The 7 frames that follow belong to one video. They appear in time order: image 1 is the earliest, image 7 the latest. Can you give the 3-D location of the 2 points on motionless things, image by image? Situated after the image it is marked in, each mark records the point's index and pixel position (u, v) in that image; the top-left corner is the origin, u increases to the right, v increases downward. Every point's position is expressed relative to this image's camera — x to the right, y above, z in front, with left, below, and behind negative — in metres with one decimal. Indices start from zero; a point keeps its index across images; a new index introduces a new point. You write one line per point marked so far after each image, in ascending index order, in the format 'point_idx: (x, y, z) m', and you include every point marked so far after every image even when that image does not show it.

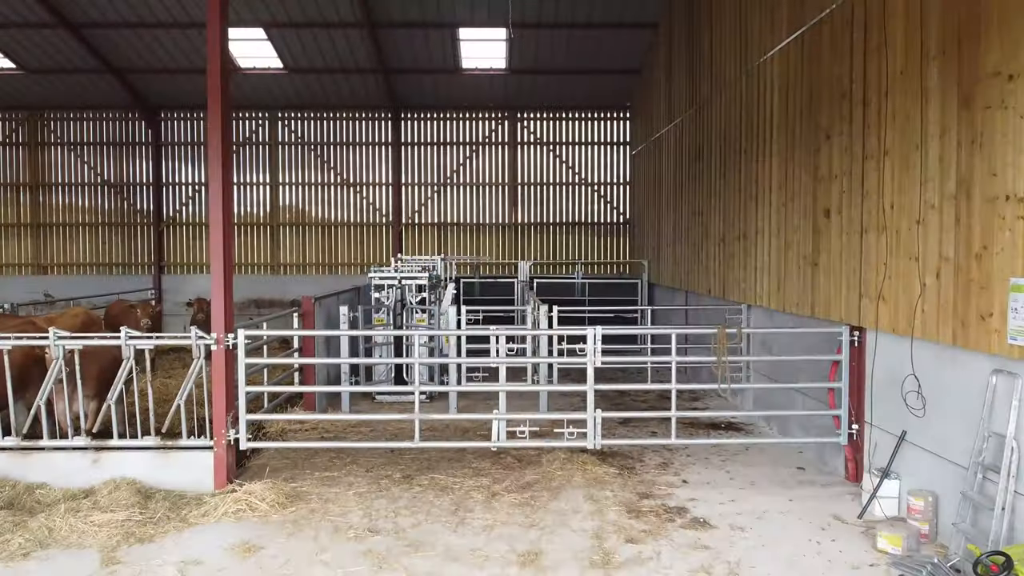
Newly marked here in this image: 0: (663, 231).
0: (+3.9, +1.5, +10.9) m
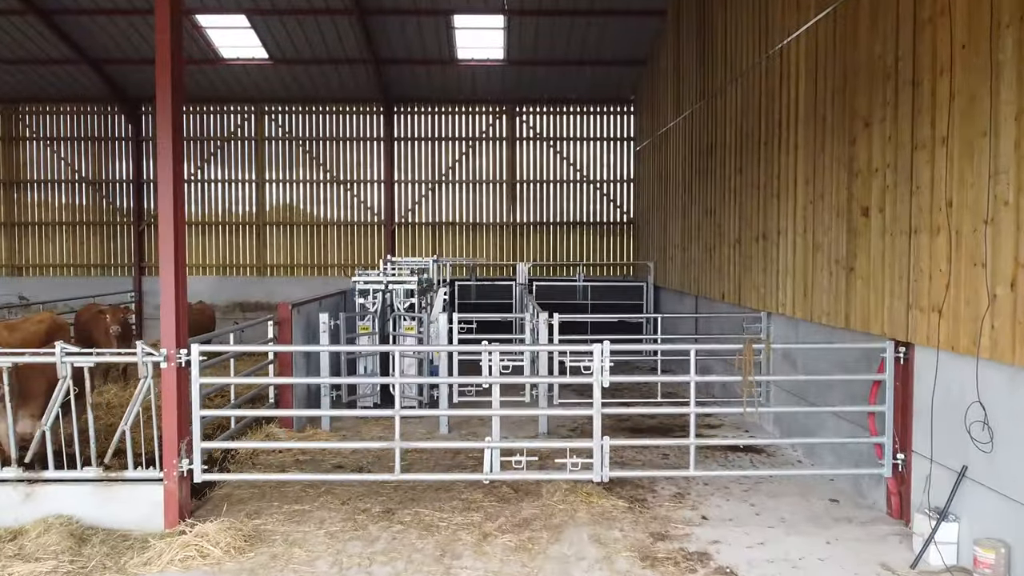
0: (+3.8, +1.4, +10.3) m
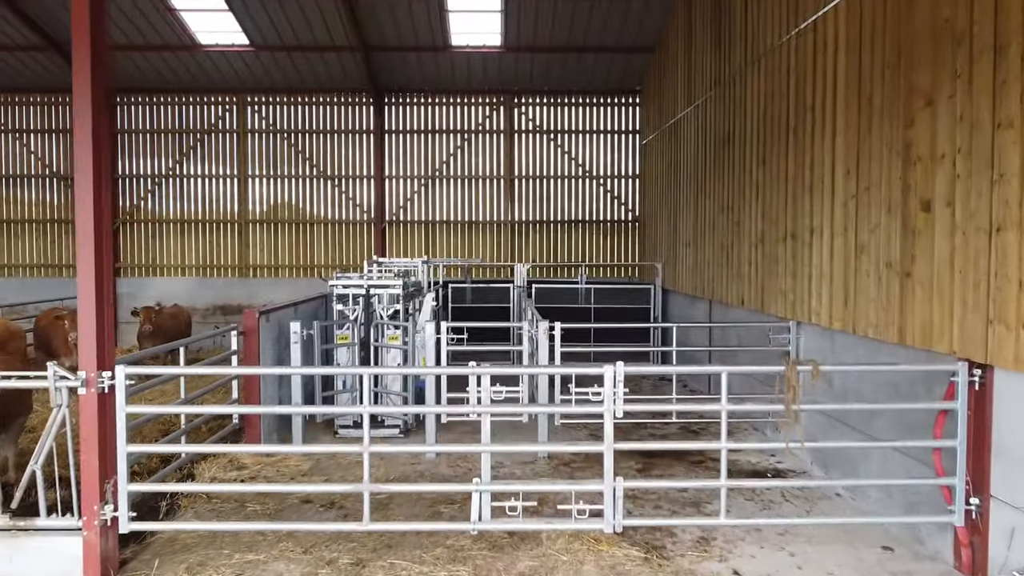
0: (+3.8, +1.3, +9.5) m
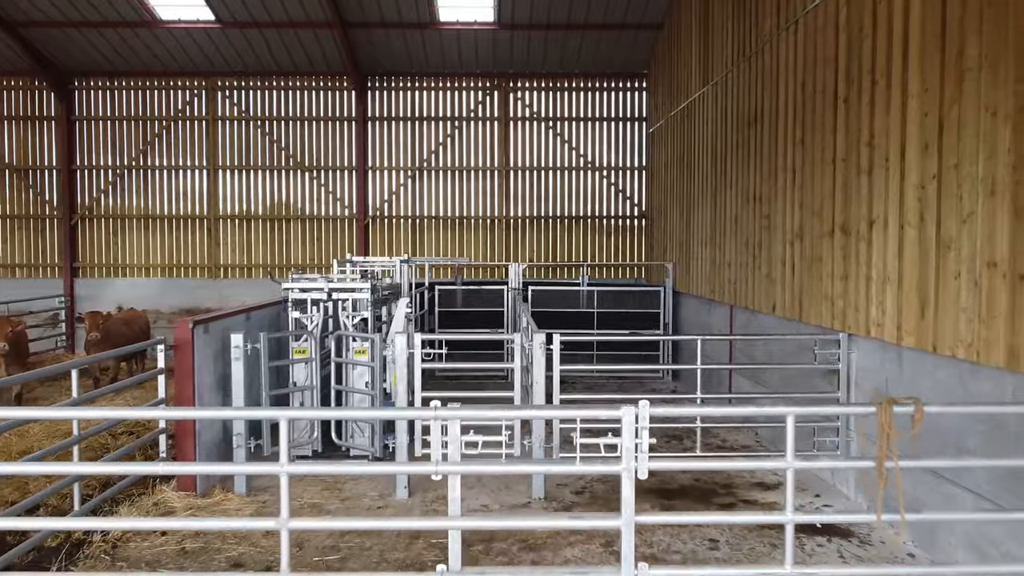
0: (+3.6, +1.2, +8.5) m
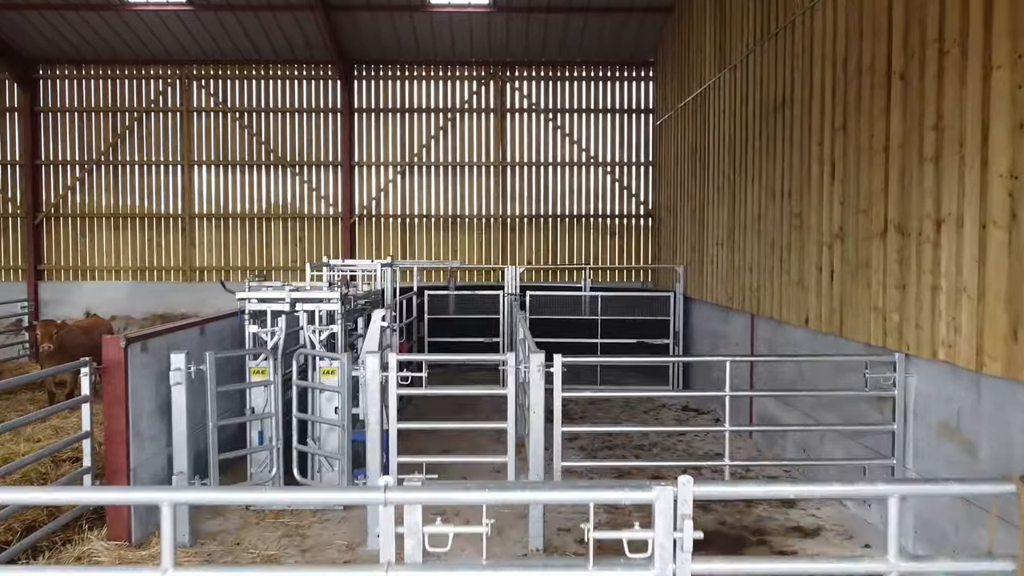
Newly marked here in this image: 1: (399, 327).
0: (+3.6, +1.1, +7.7) m
1: (-1.9, -0.7, +7.3) m
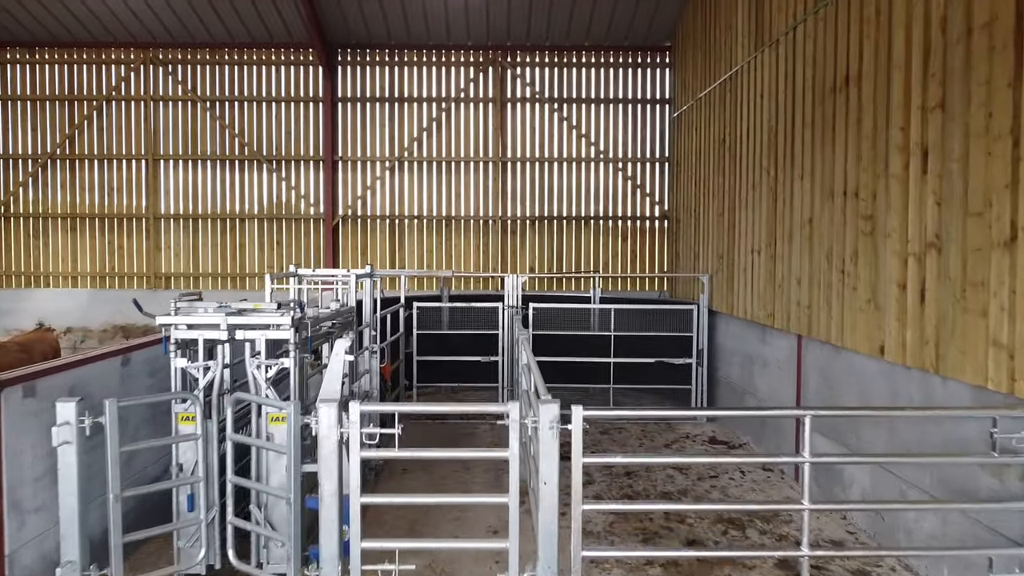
0: (+3.6, +0.9, +6.7) m
1: (-1.9, -0.9, +6.2) m
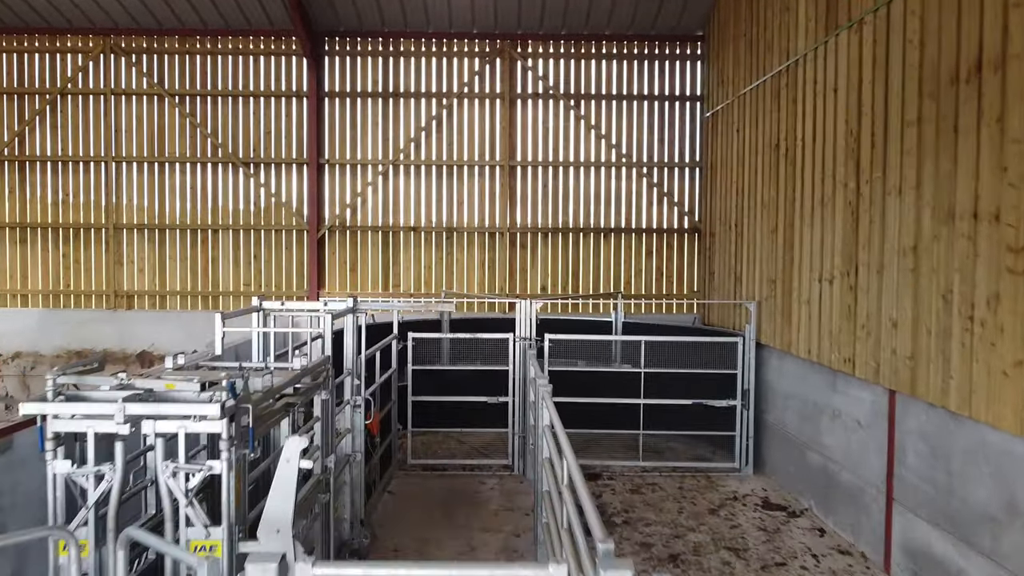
0: (+3.8, +0.5, +5.5) m
1: (-1.7, -1.3, +5.1) m
